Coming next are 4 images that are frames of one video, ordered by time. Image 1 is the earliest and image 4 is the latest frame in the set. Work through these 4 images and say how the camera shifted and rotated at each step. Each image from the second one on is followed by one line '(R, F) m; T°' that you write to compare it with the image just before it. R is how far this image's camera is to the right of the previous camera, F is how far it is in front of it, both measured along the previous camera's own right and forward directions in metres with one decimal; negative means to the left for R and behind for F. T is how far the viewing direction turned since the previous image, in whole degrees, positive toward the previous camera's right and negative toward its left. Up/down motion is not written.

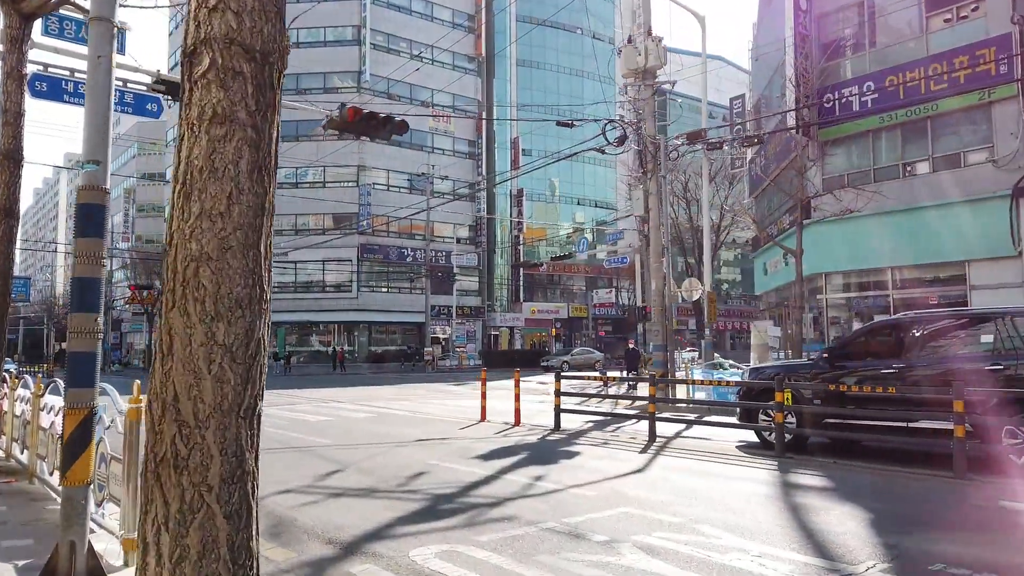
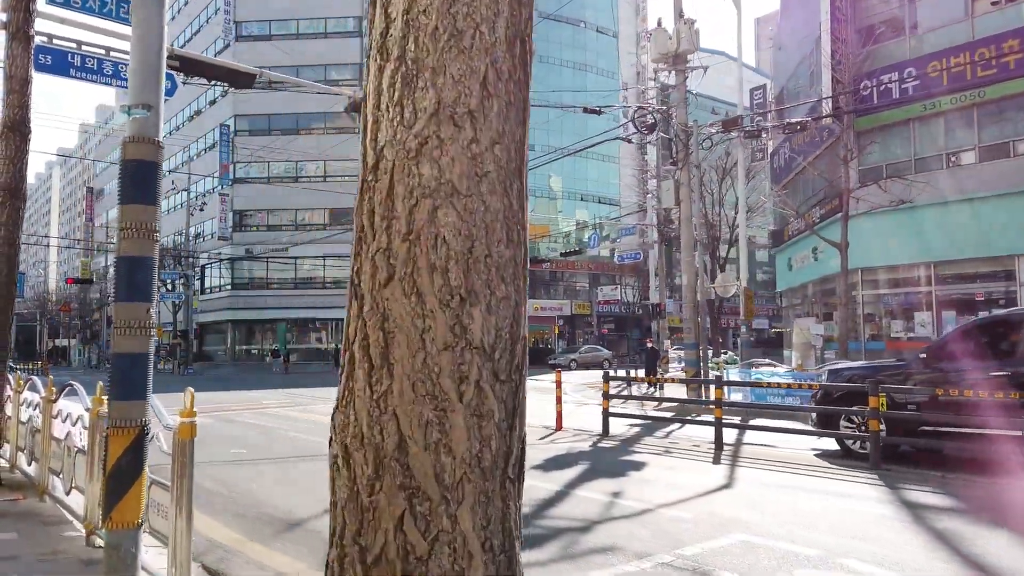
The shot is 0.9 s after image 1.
(-0.8, +1.0) m; 0°
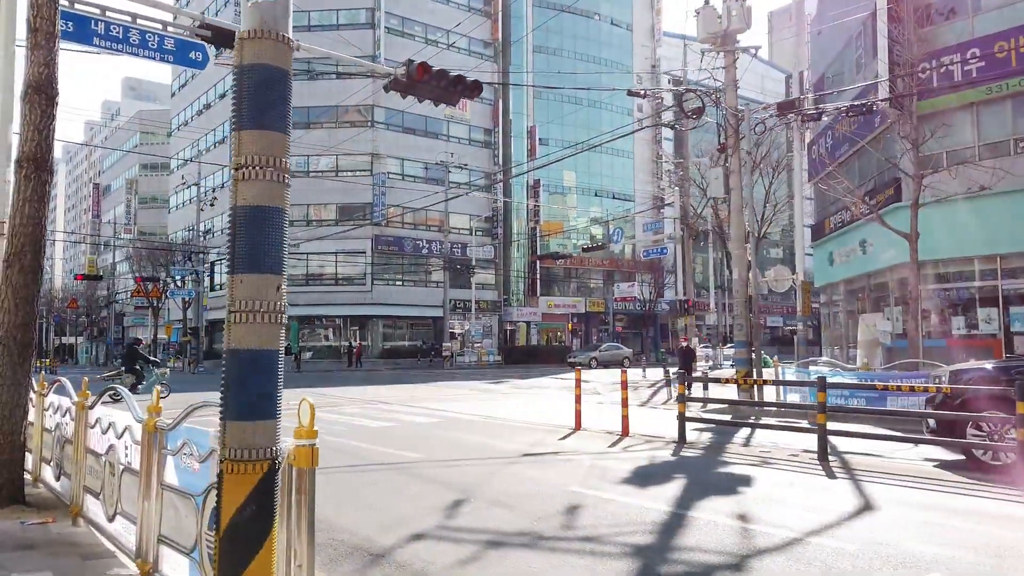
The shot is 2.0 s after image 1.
(-0.9, +1.1) m; 0°
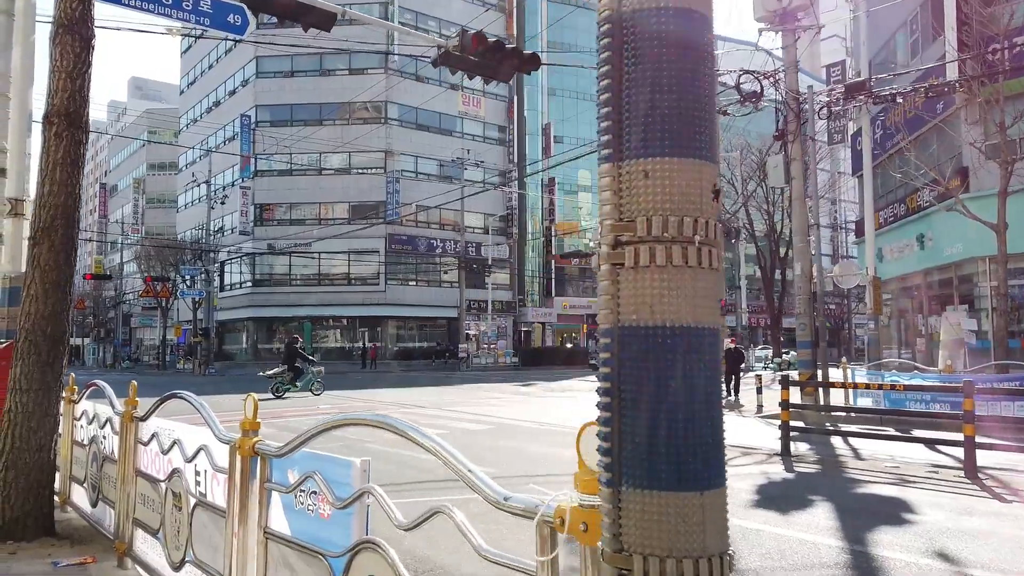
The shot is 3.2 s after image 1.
(-1.0, +1.3) m; 0°
